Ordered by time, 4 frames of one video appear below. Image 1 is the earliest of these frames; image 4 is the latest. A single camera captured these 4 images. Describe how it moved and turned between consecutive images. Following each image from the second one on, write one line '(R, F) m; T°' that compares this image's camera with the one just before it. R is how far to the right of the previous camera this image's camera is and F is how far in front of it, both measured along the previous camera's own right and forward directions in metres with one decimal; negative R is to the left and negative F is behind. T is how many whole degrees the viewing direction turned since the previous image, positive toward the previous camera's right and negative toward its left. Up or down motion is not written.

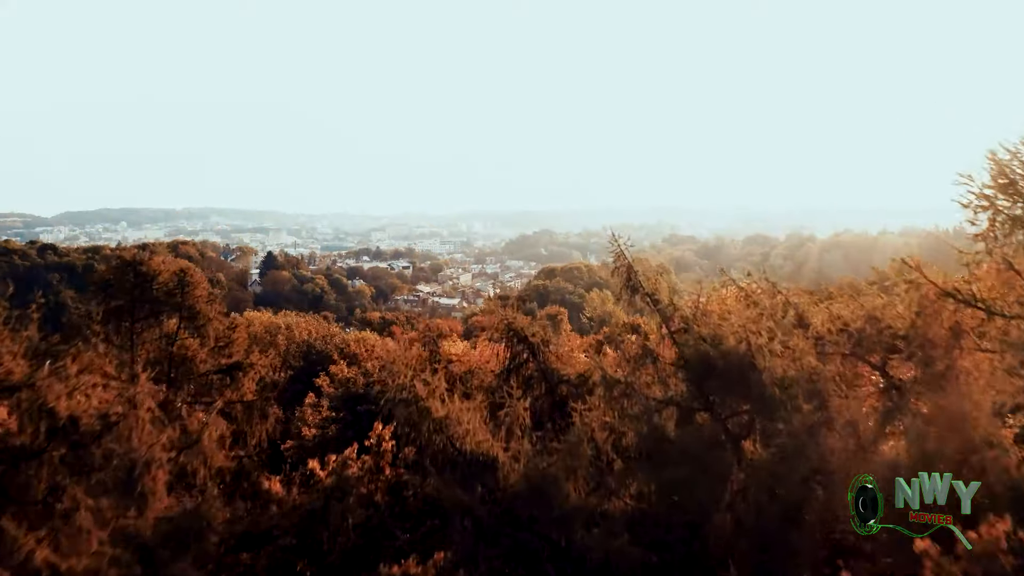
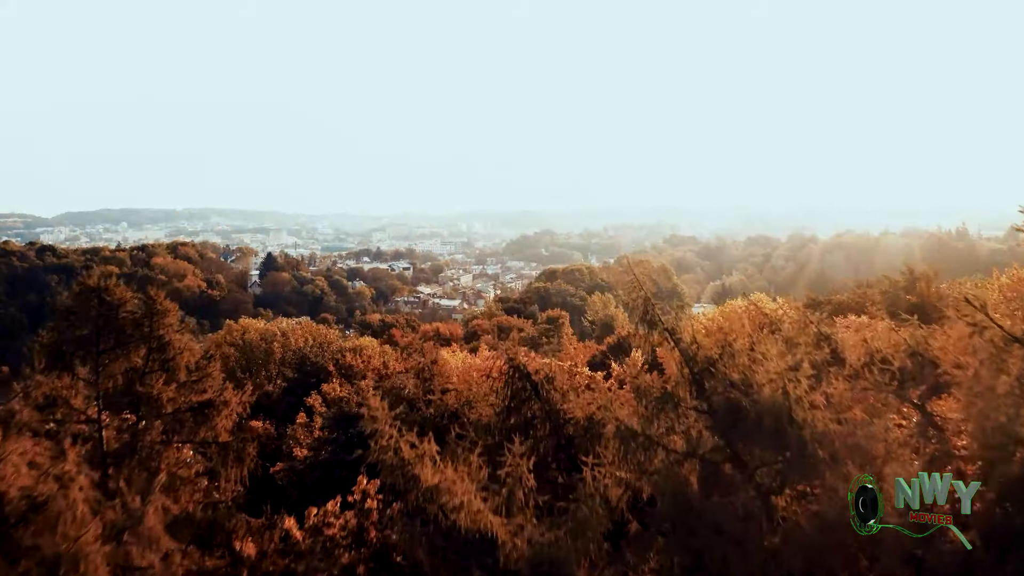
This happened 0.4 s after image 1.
(0.0, +0.4) m; 0°
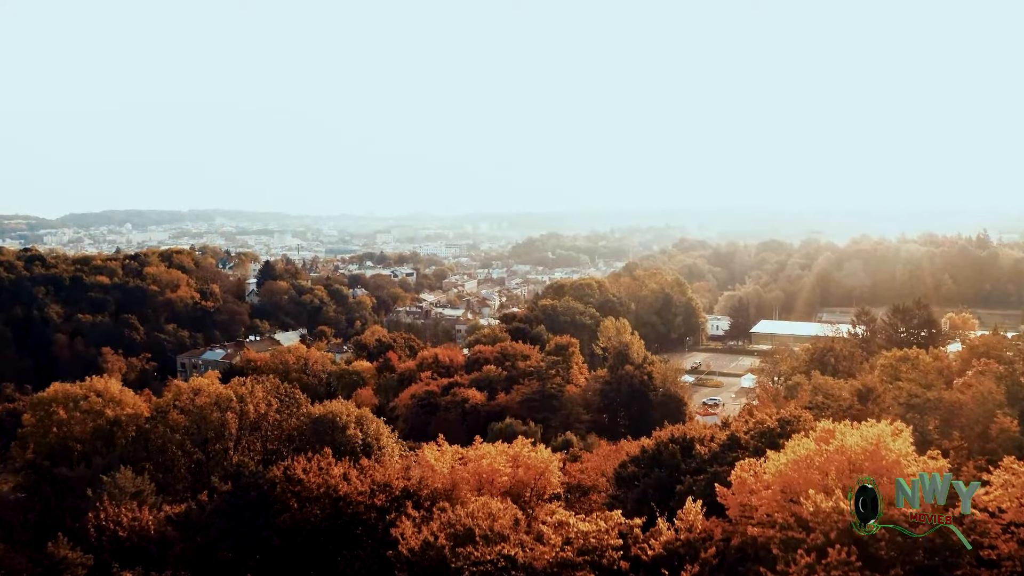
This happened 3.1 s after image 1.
(0.0, +3.0) m; 0°
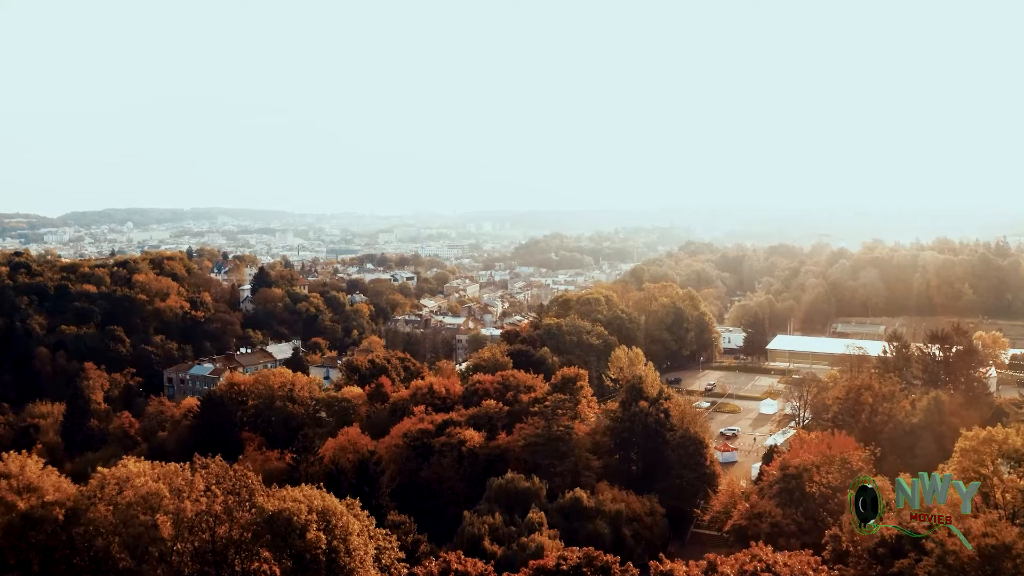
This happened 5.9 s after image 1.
(0.0, +2.9) m; 0°
